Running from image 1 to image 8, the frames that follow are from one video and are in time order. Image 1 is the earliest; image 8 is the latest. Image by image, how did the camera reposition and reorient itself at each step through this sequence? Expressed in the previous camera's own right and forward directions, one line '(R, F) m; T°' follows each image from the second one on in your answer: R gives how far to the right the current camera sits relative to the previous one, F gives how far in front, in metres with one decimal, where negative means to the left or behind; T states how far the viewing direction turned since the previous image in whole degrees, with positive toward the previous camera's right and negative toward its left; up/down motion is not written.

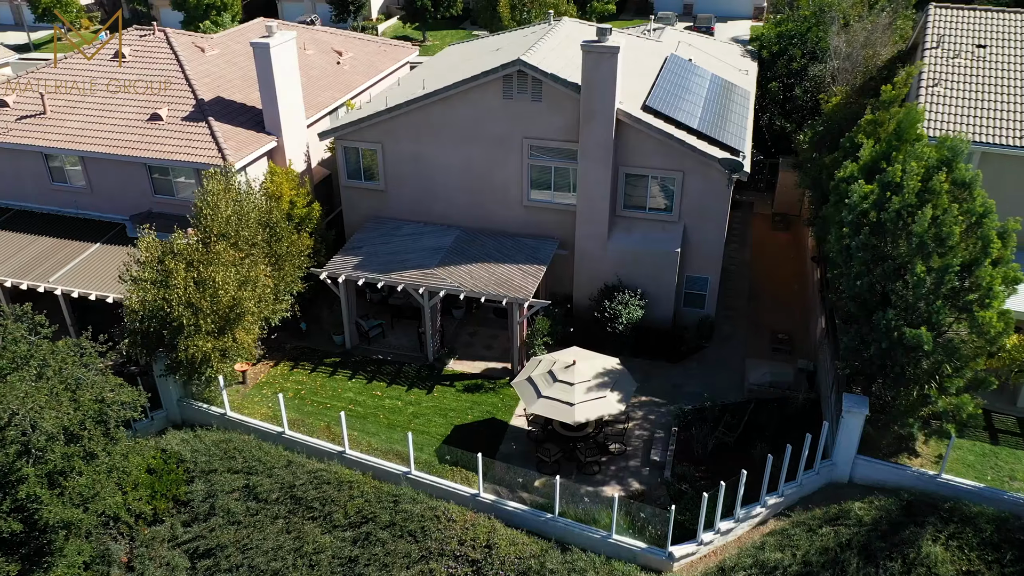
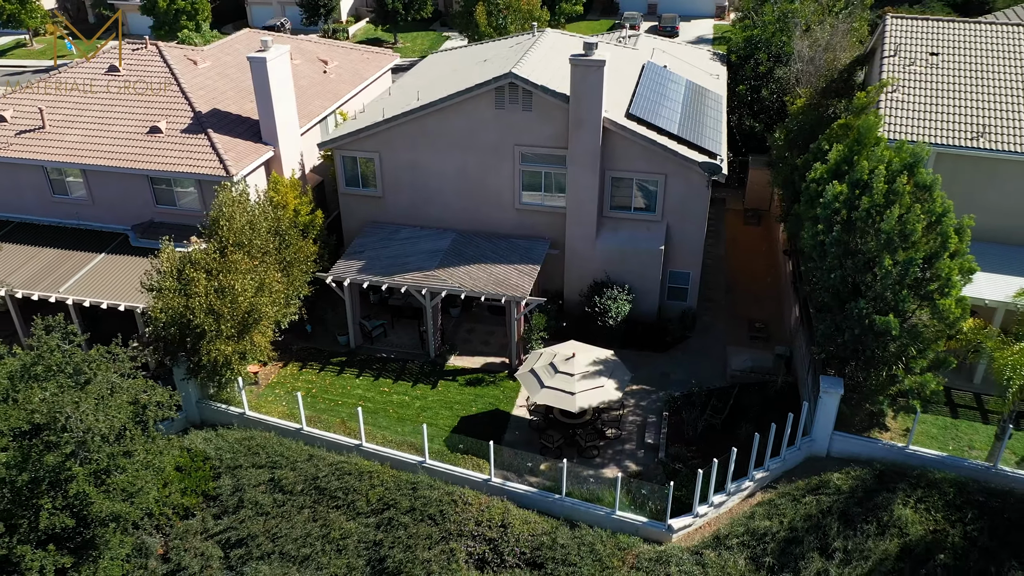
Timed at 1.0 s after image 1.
(-0.8, -1.2) m; +2°
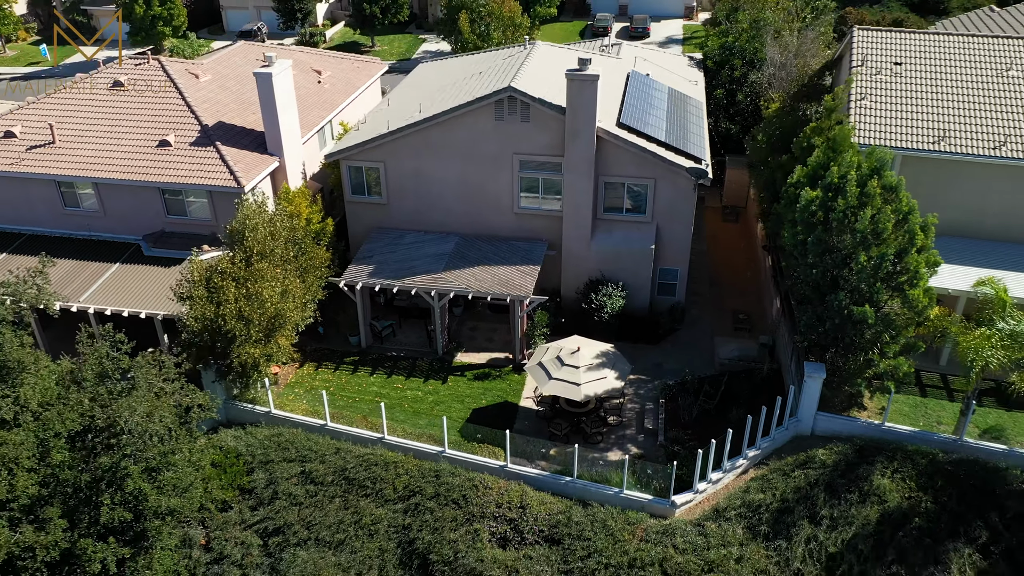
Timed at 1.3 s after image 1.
(-0.9, -1.4) m; +2°
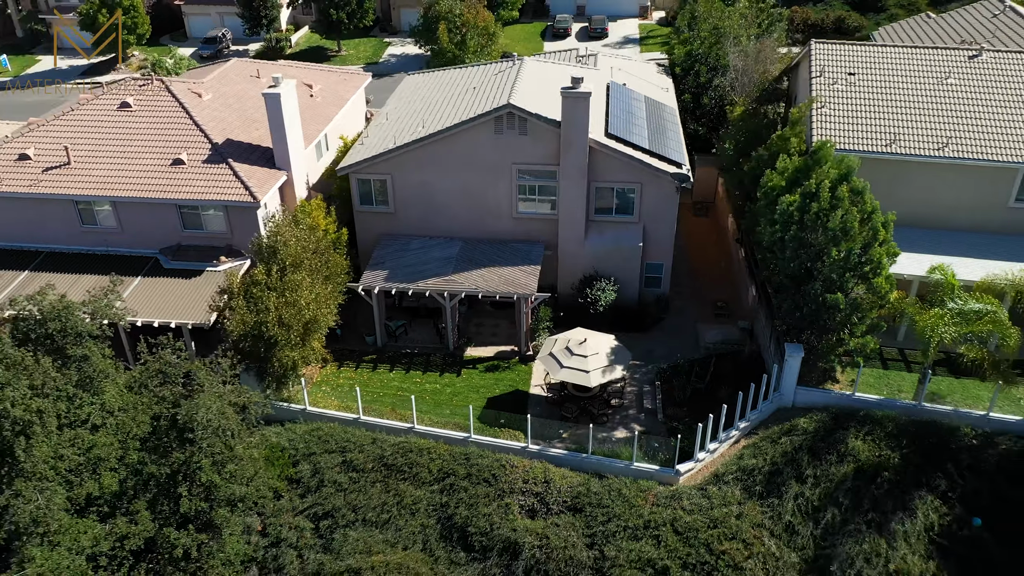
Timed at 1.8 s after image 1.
(-1.6, -2.1) m; +3°
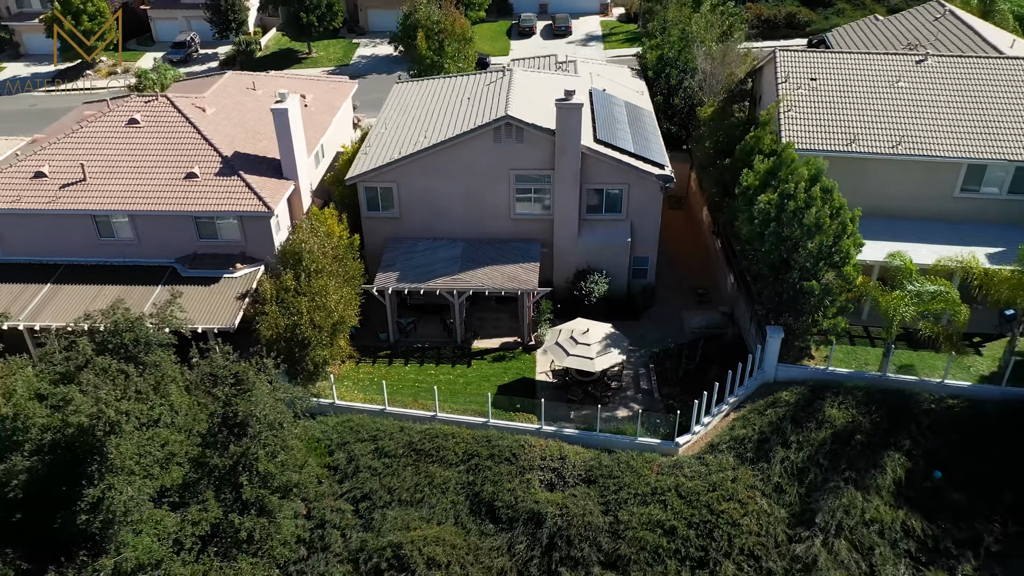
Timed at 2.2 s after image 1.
(-1.5, -2.1) m; +3°
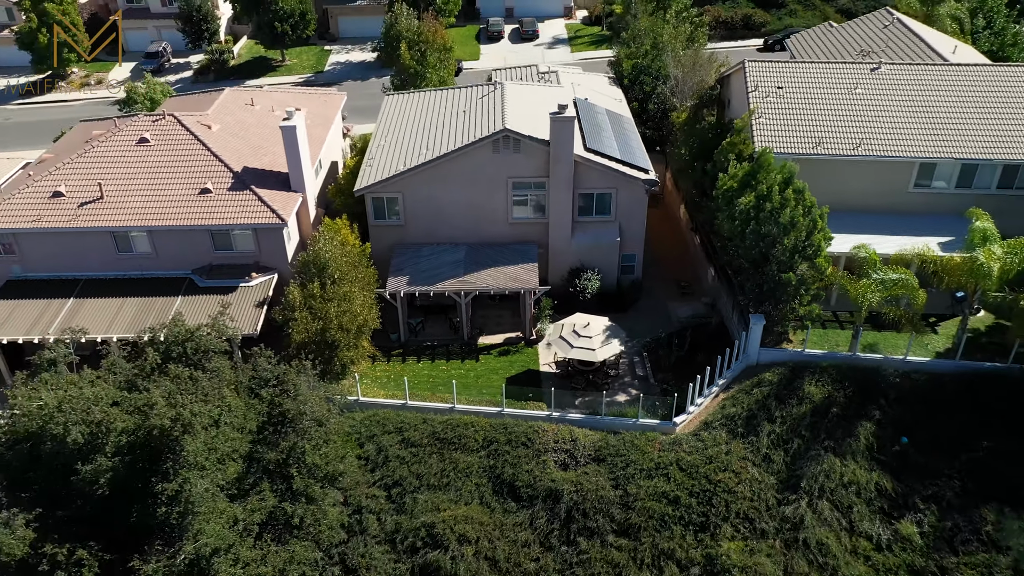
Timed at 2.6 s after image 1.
(-1.6, -2.2) m; +3°
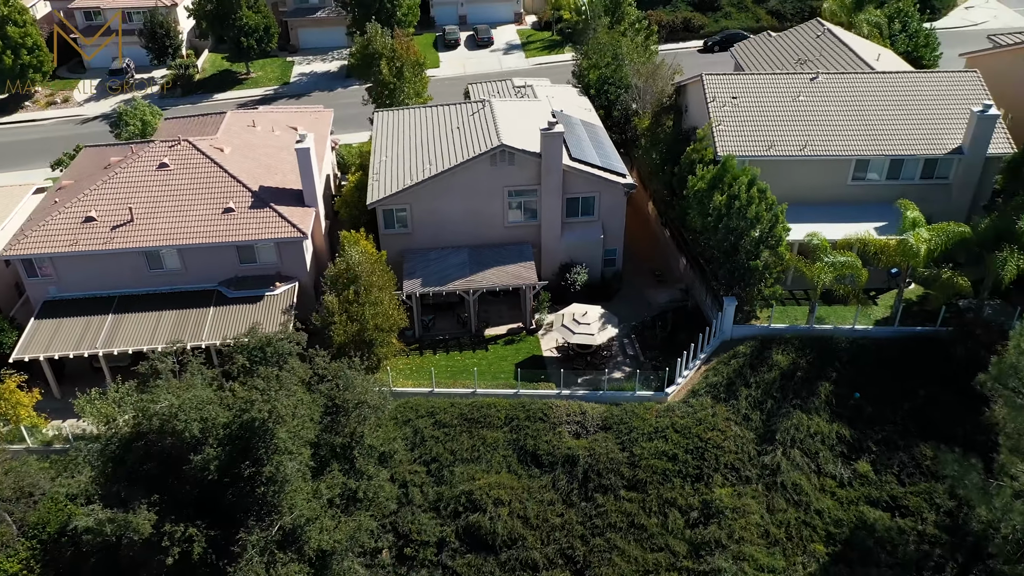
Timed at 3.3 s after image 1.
(-2.5, -3.7) m; +4°
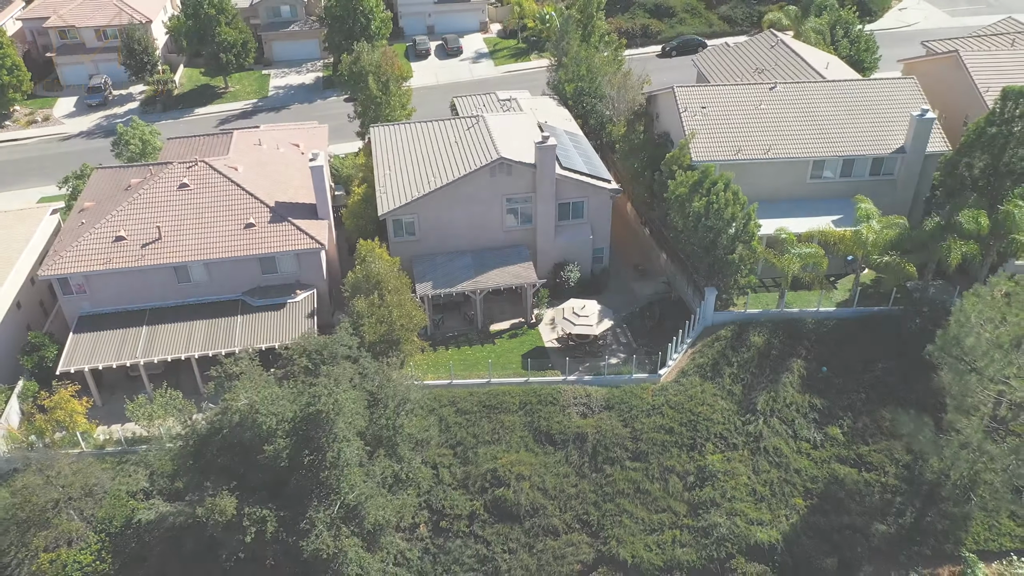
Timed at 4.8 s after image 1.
(-2.2, -3.3) m; +3°
